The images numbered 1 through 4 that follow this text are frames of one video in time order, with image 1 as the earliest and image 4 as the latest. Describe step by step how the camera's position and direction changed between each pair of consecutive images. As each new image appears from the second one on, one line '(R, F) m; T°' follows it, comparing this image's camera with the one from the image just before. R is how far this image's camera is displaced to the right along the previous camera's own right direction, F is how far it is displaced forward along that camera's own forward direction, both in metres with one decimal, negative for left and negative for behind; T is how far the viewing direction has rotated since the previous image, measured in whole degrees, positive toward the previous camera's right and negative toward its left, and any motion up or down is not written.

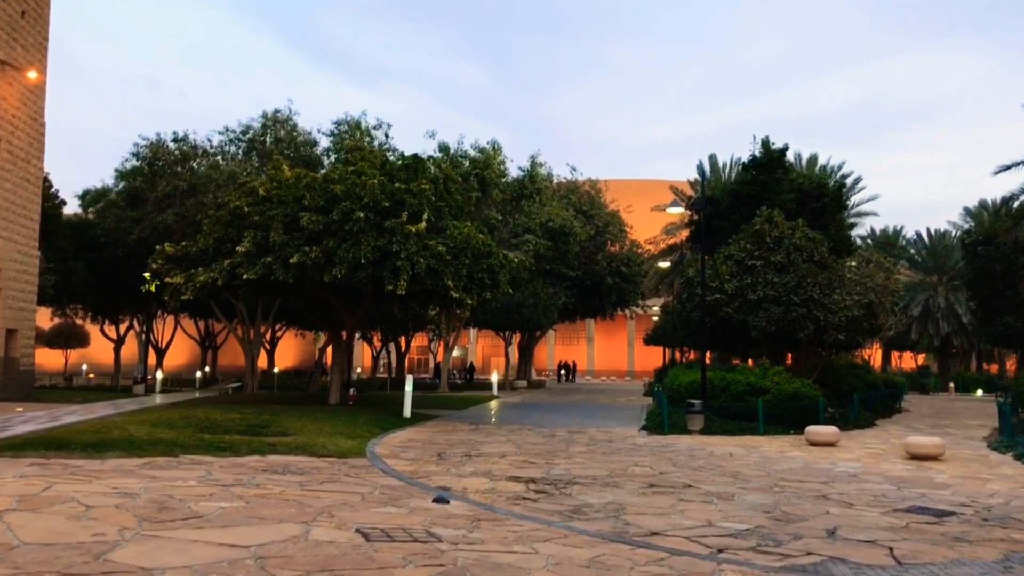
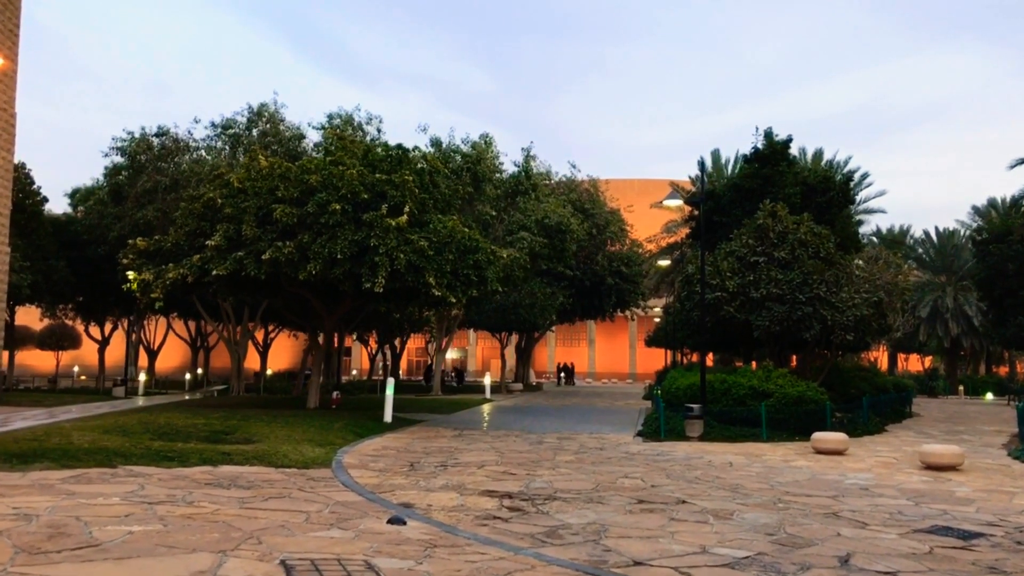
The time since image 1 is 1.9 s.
(+0.4, +1.2) m; 0°
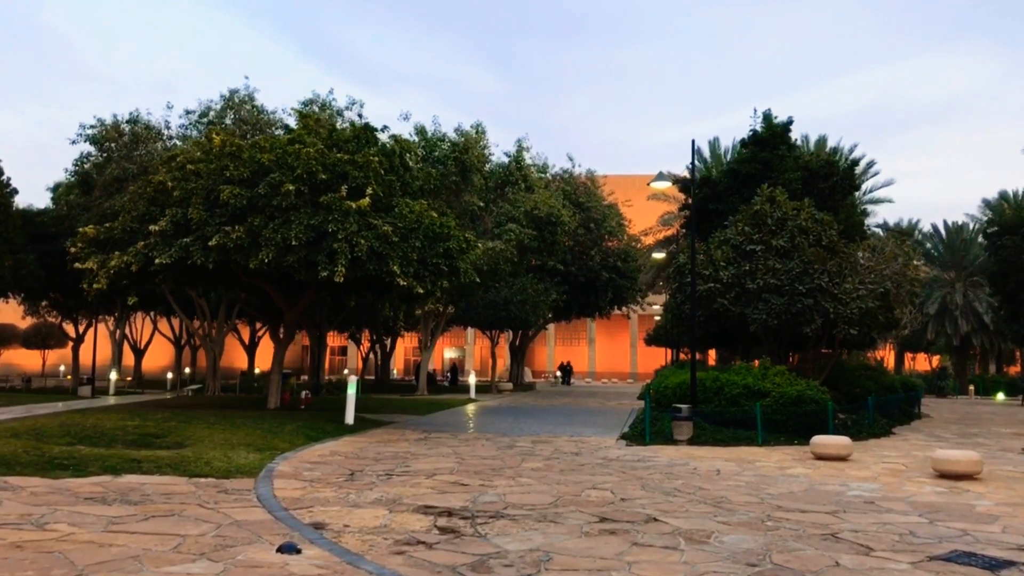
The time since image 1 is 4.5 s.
(+0.8, +1.7) m; 0°
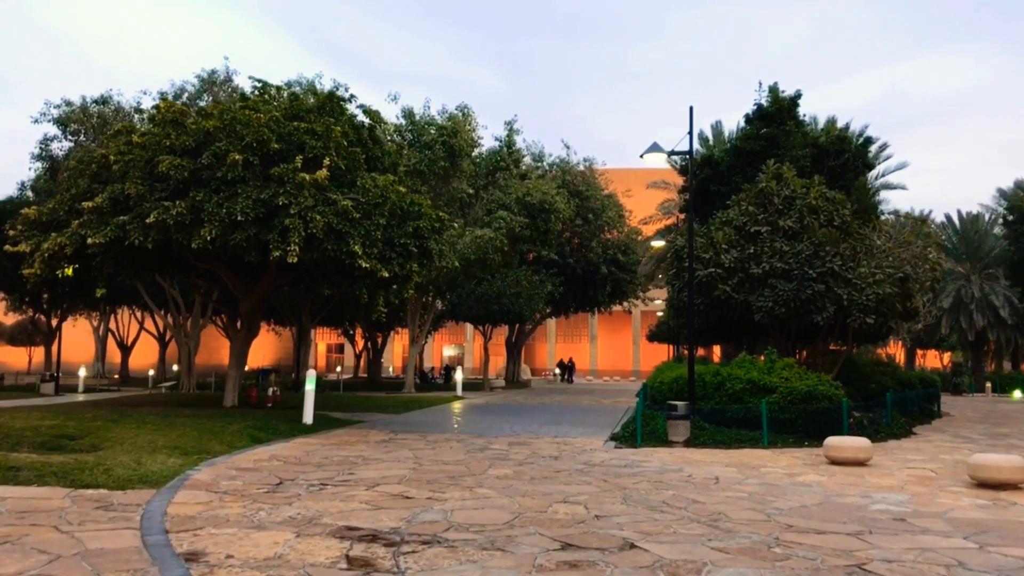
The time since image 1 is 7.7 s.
(+0.6, +1.9) m; 0°
